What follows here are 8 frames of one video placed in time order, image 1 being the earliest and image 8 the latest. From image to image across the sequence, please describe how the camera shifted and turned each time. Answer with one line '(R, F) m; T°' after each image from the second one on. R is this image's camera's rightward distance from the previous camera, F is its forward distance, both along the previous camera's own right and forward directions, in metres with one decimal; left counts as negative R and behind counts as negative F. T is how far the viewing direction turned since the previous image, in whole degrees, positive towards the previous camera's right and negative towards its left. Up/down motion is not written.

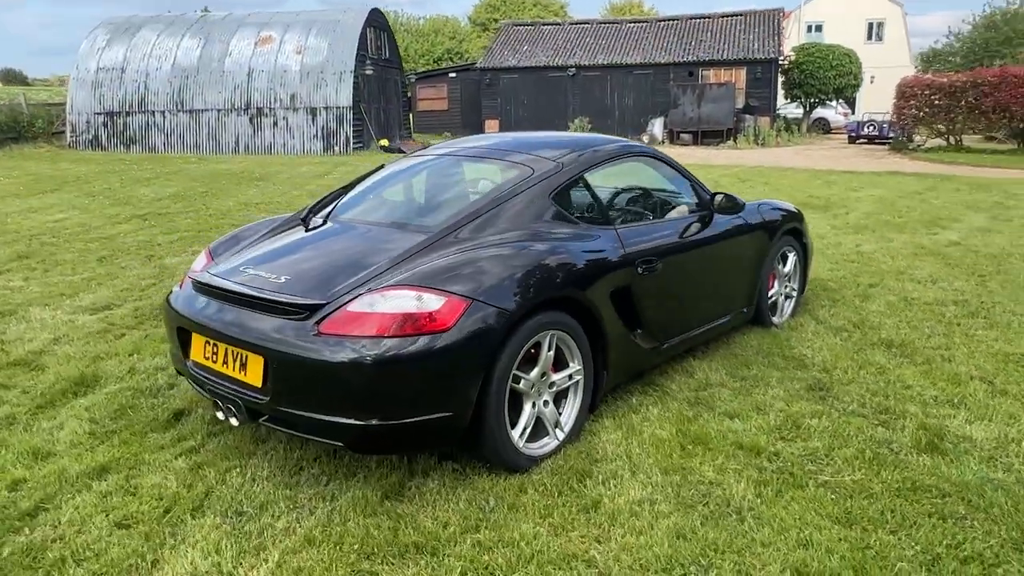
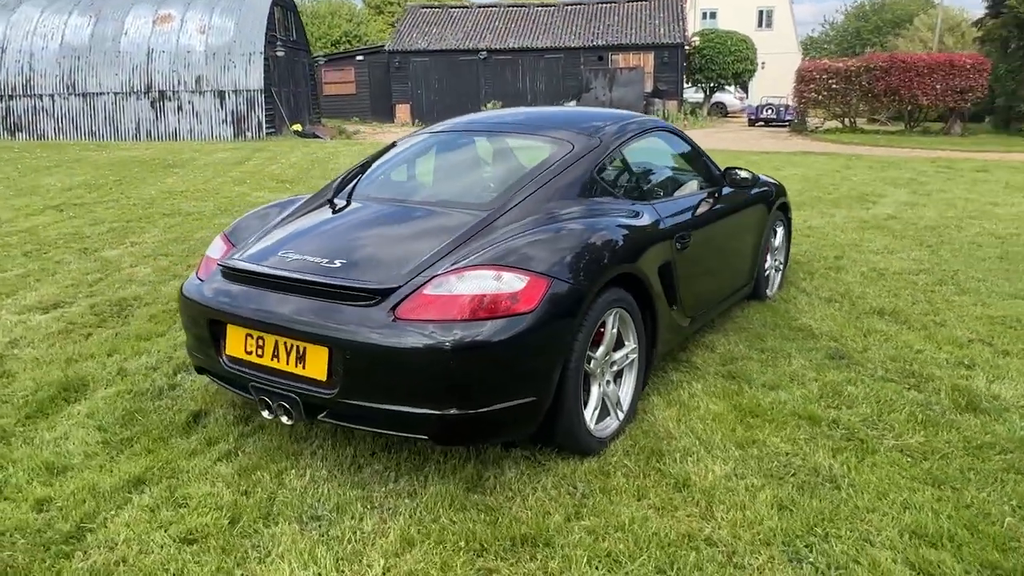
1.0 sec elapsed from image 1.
(-0.6, +0.2) m; +8°
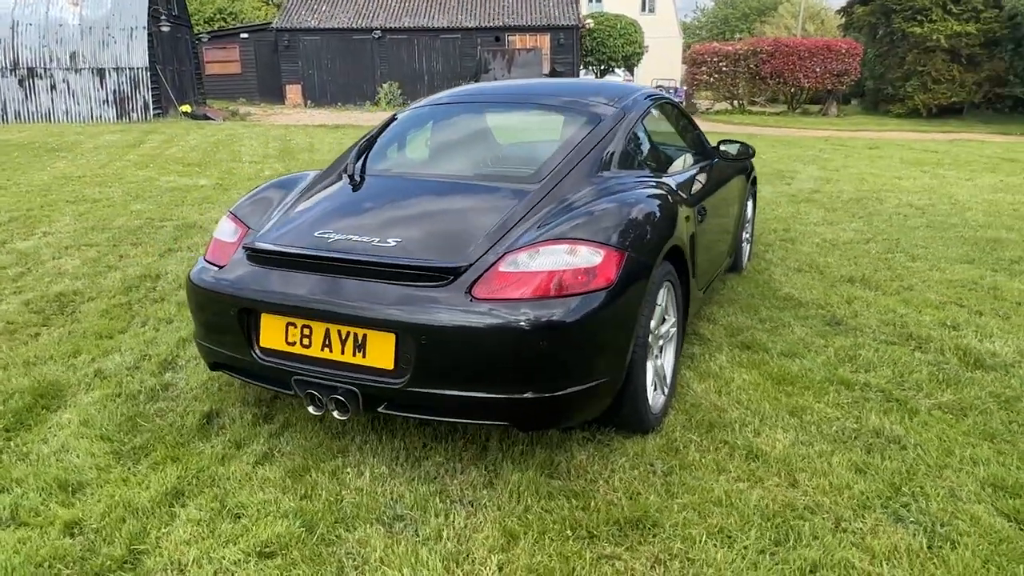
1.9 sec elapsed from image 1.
(-0.6, +0.2) m; +9°
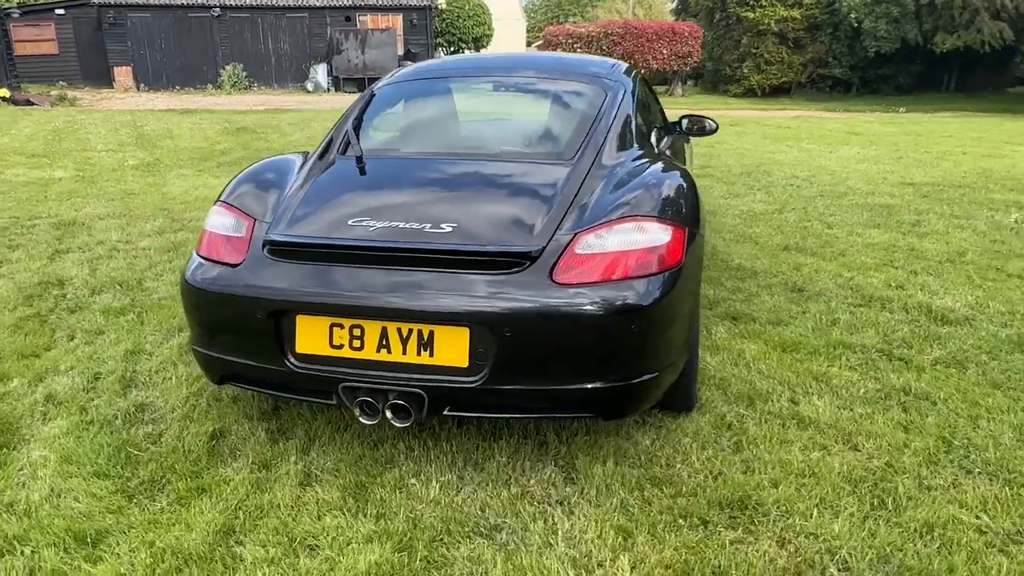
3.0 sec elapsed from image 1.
(-0.6, +0.2) m; +11°
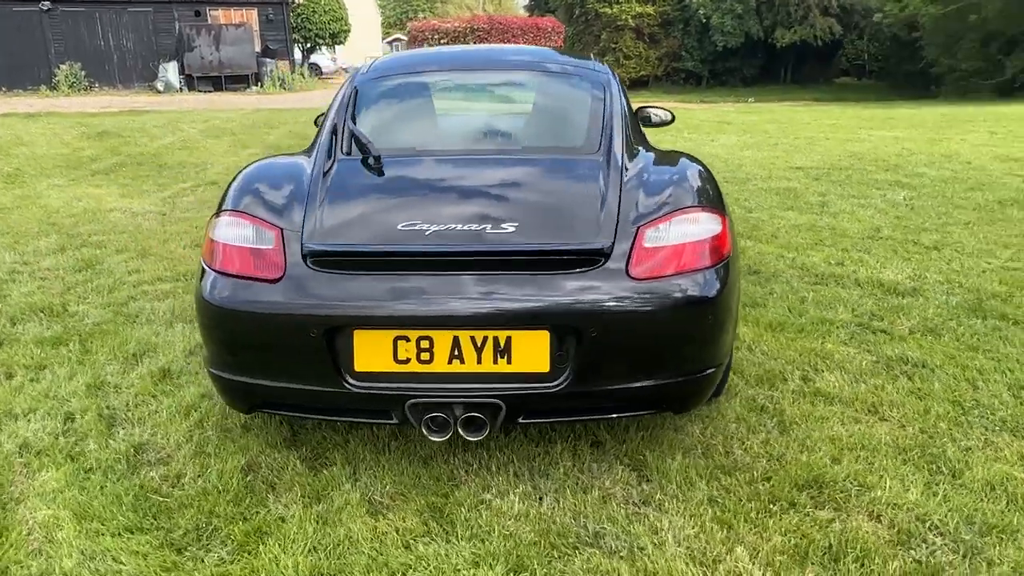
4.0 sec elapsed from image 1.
(-0.5, +0.1) m; +10°
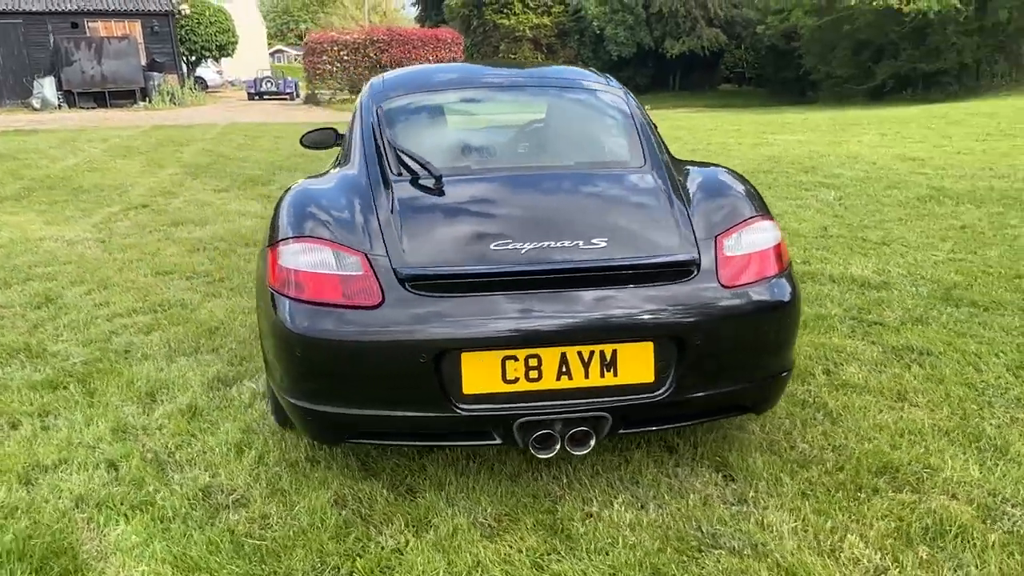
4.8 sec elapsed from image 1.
(-0.5, 0.0) m; +8°
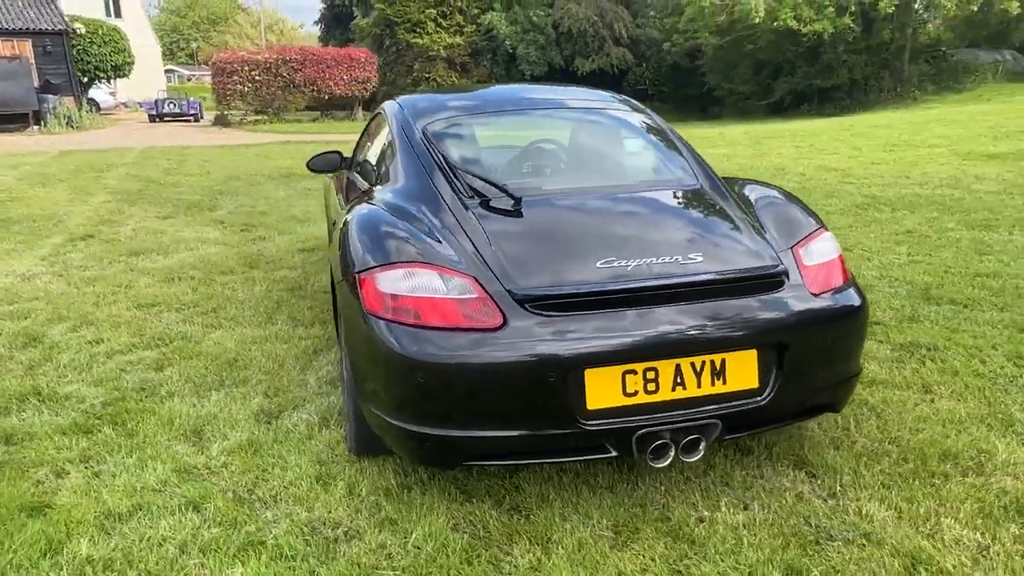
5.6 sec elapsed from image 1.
(-0.6, 0.0) m; +7°
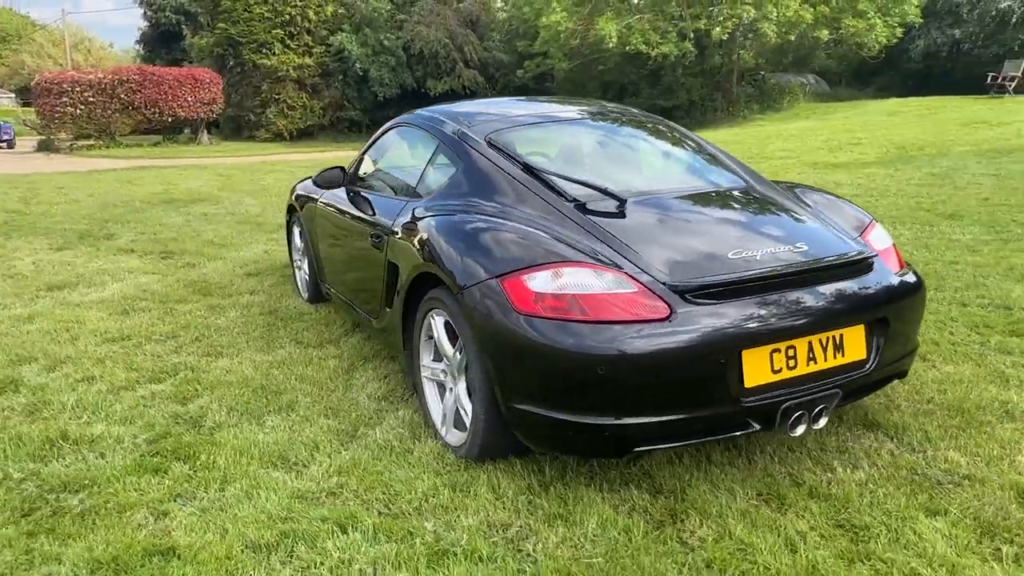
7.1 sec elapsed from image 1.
(-0.9, 0.0) m; +12°
